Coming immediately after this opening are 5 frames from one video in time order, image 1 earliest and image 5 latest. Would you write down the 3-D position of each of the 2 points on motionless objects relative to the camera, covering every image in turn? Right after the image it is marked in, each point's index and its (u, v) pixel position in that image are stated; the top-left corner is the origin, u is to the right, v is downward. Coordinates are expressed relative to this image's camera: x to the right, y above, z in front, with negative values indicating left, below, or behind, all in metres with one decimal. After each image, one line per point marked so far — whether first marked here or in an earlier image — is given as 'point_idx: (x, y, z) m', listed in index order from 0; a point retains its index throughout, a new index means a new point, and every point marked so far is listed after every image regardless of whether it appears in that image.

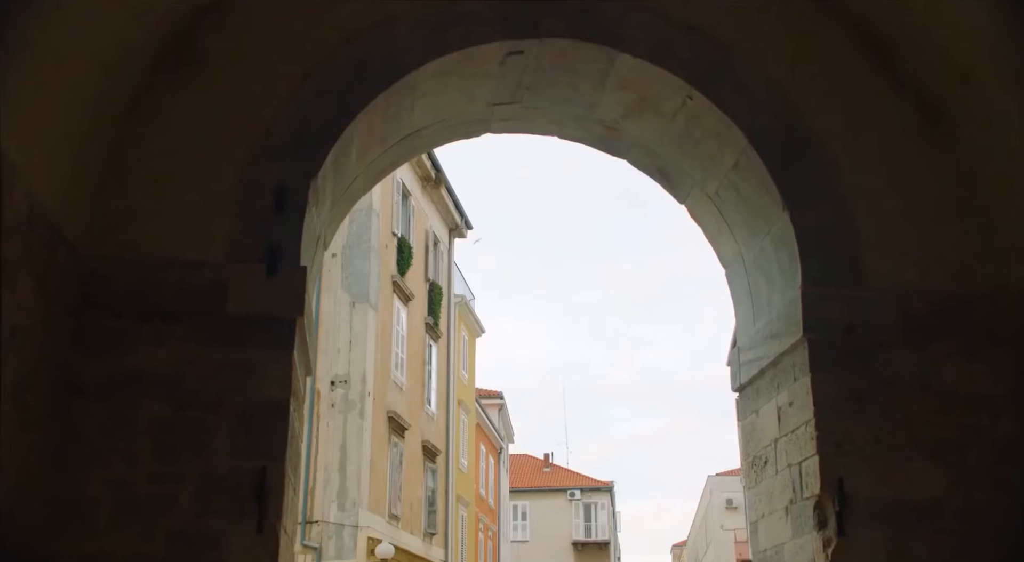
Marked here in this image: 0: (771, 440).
0: (+1.5, -0.9, +6.2) m
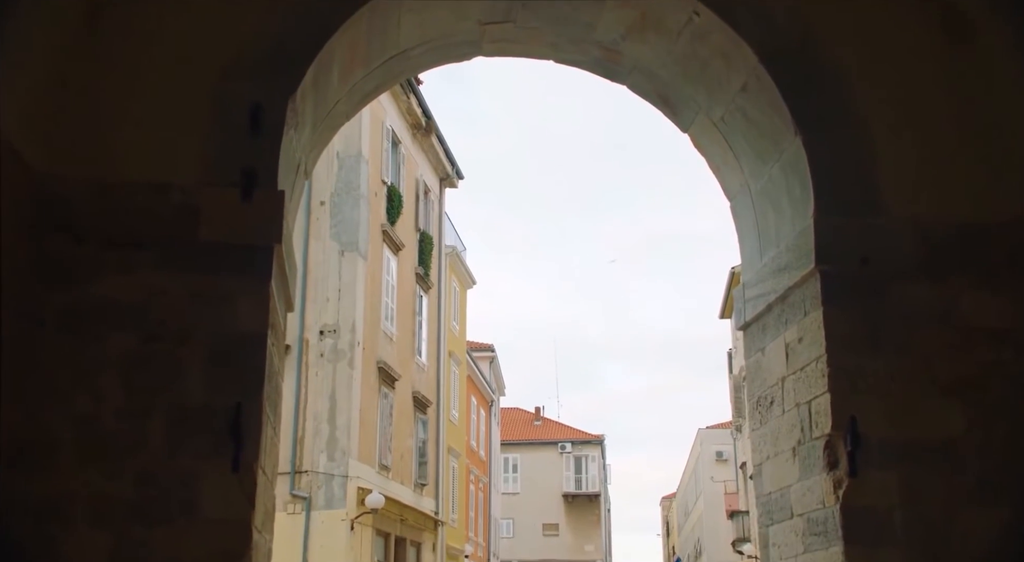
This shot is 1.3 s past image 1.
0: (+1.5, -0.5, +5.9) m
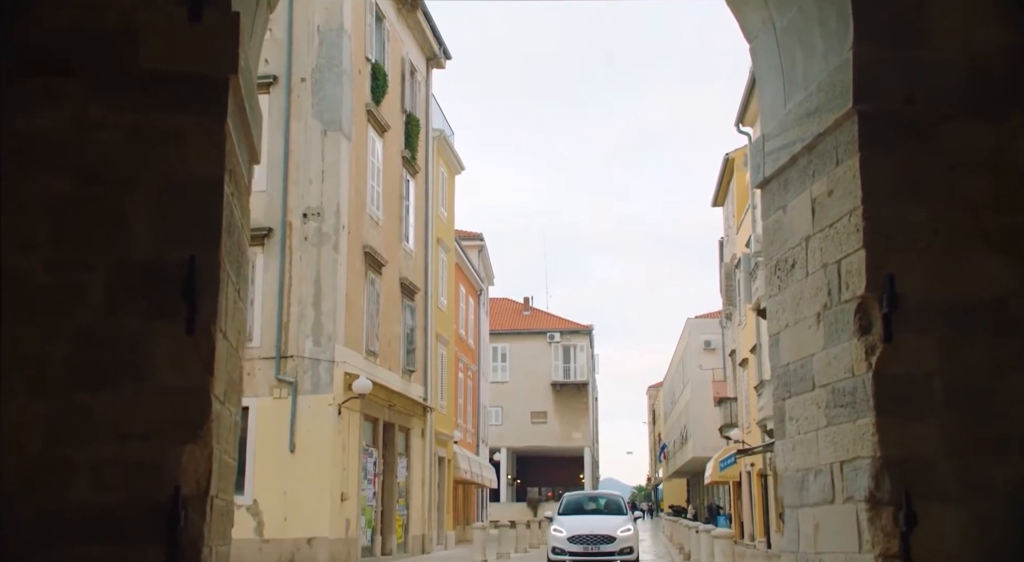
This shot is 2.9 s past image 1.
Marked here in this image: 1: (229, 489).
0: (+1.4, +0.2, +5.3) m
1: (-1.3, -1.0, +5.0) m
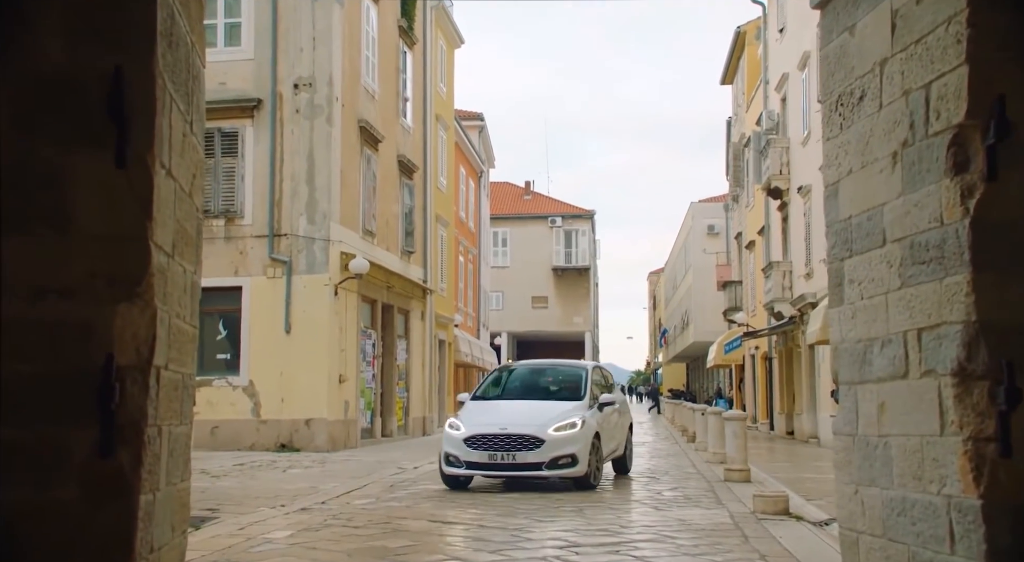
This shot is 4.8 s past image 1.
0: (+1.5, +0.9, +4.4) m
1: (-1.3, -0.3, +4.2) m
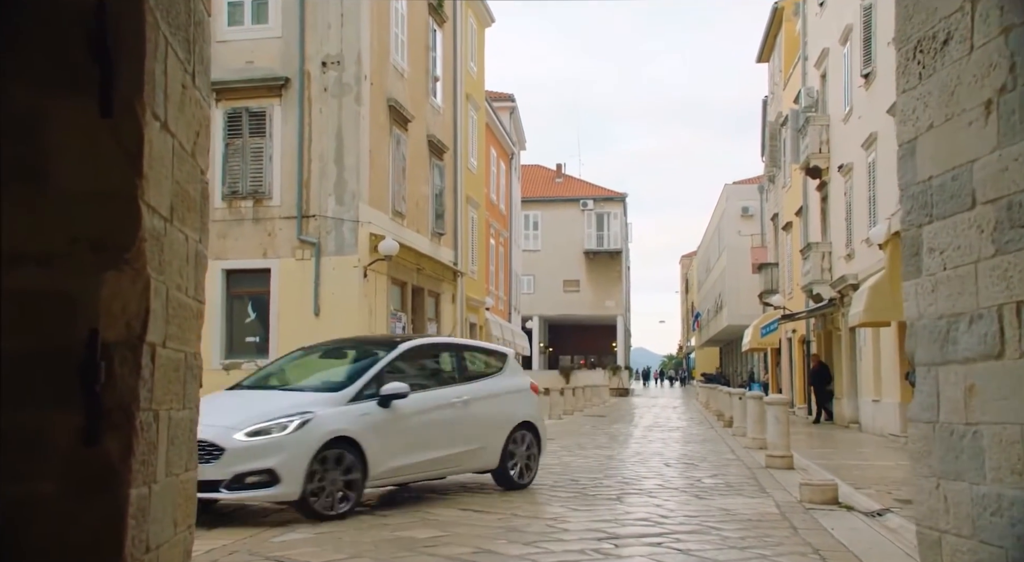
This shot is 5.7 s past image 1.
0: (+1.6, +1.0, +3.8) m
1: (-1.1, -0.2, +3.8) m
